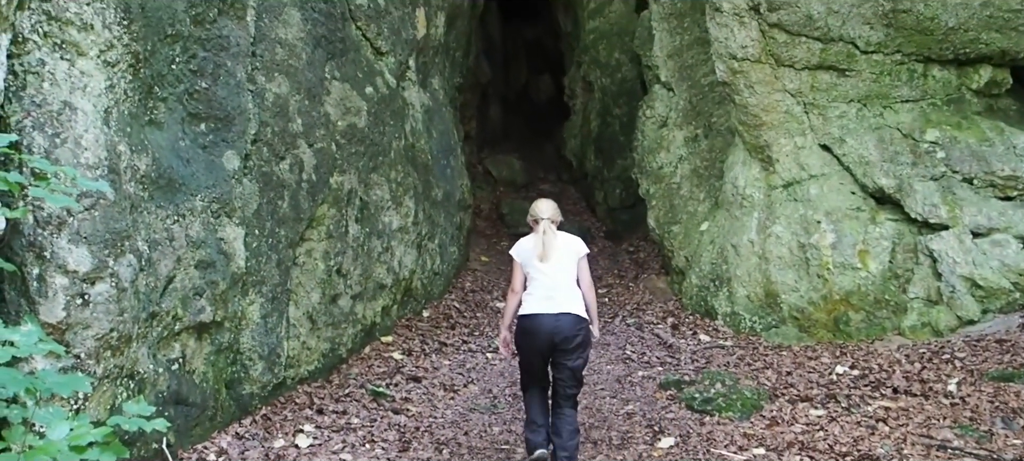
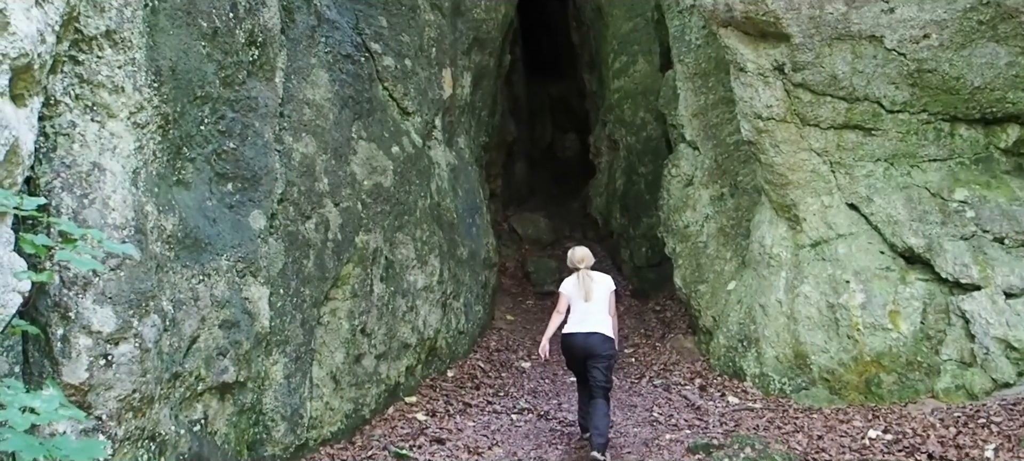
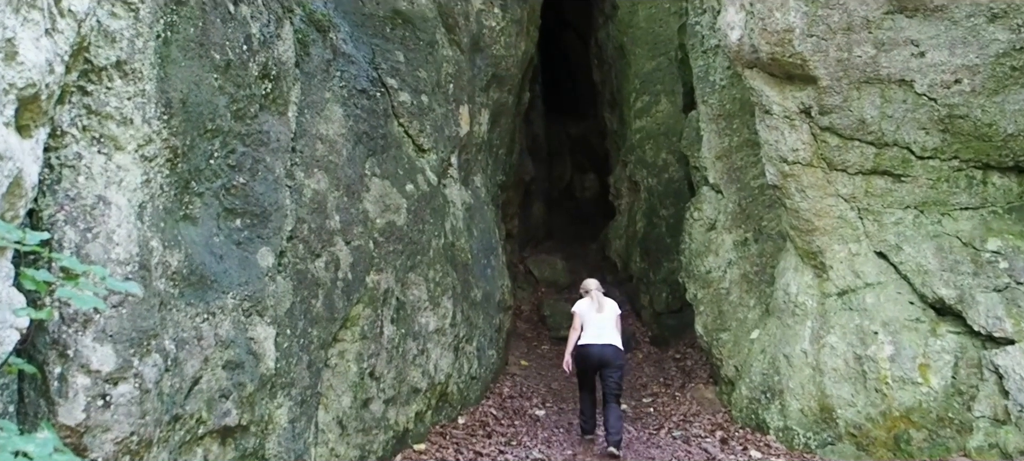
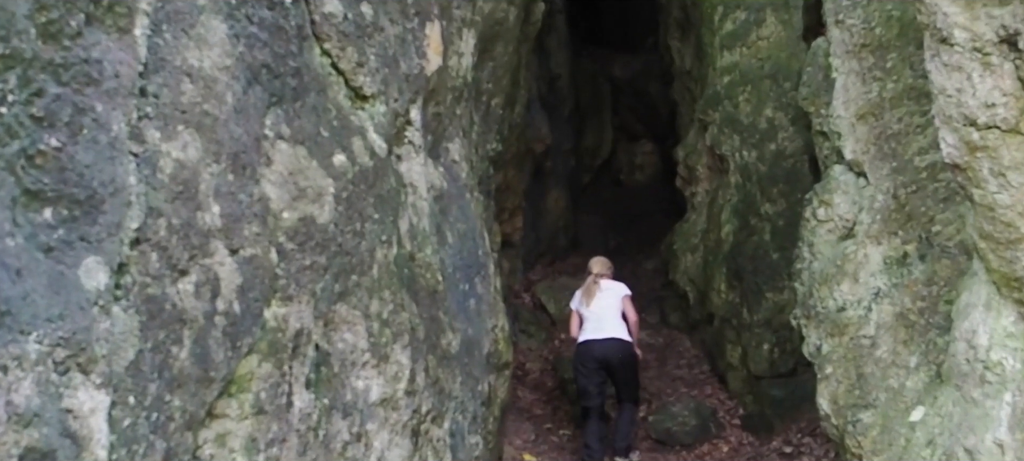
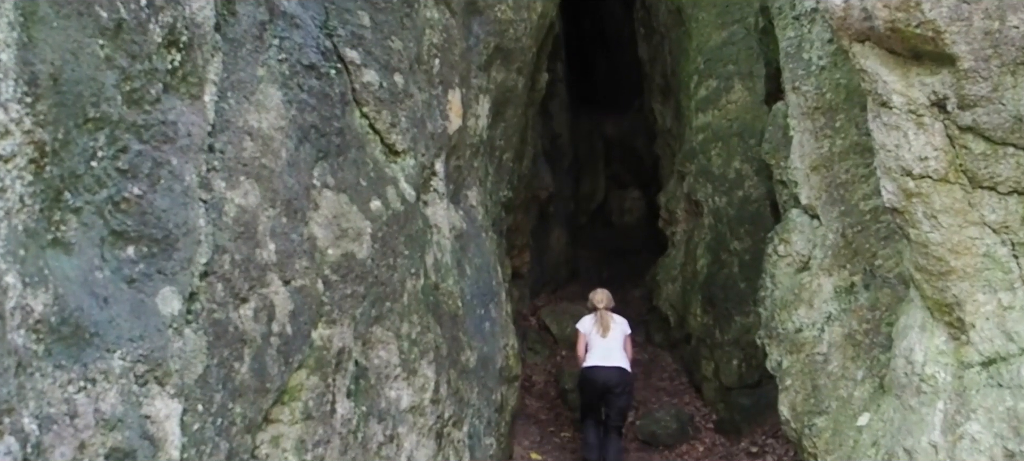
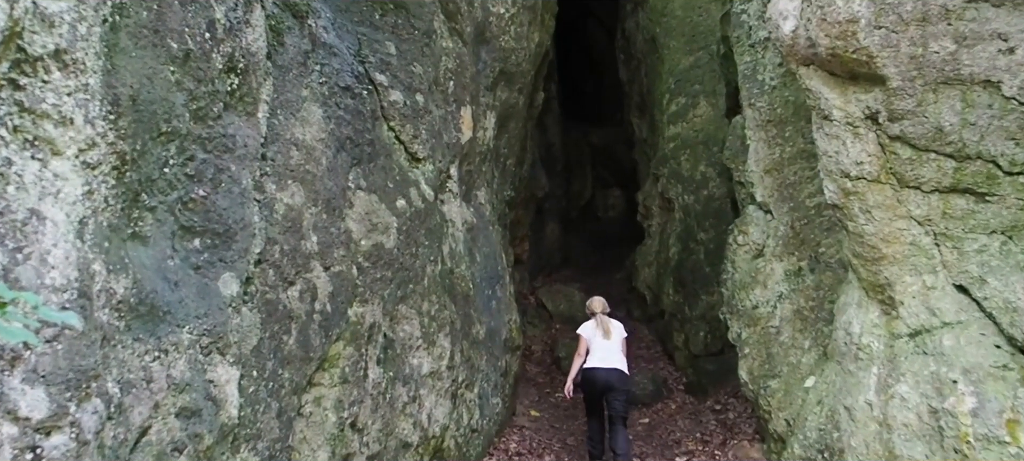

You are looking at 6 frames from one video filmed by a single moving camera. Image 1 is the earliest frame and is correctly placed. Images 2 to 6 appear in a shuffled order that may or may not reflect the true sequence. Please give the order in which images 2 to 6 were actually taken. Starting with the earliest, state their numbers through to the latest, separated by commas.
2, 3, 6, 5, 4
